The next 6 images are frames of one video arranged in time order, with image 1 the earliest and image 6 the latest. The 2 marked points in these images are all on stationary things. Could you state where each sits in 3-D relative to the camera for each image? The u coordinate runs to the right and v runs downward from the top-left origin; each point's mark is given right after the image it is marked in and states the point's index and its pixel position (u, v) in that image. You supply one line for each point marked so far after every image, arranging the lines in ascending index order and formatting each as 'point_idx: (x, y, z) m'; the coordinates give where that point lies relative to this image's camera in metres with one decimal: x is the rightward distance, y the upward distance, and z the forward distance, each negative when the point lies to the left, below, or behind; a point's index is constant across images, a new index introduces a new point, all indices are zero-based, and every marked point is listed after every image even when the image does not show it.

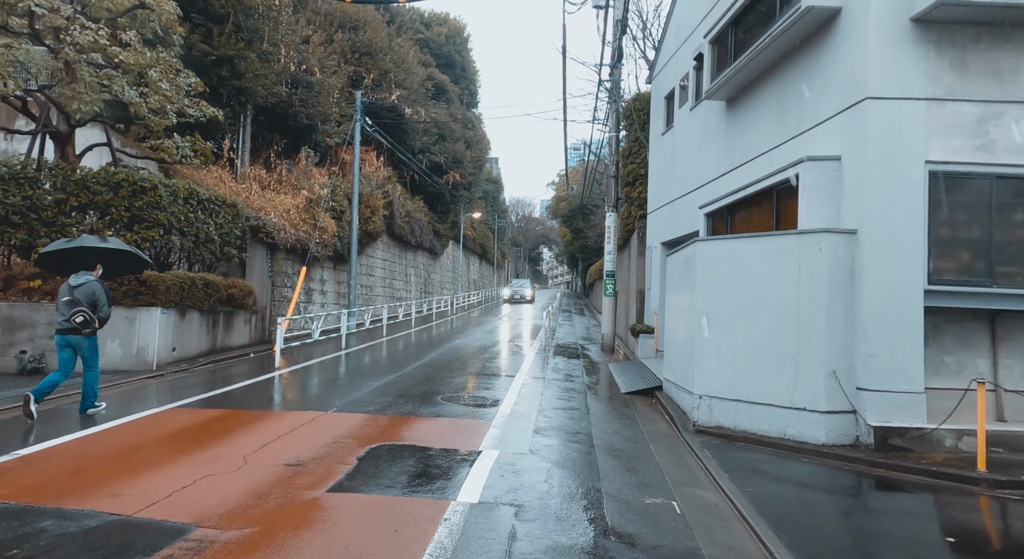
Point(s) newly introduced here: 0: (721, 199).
0: (+3.4, +1.3, +9.1) m
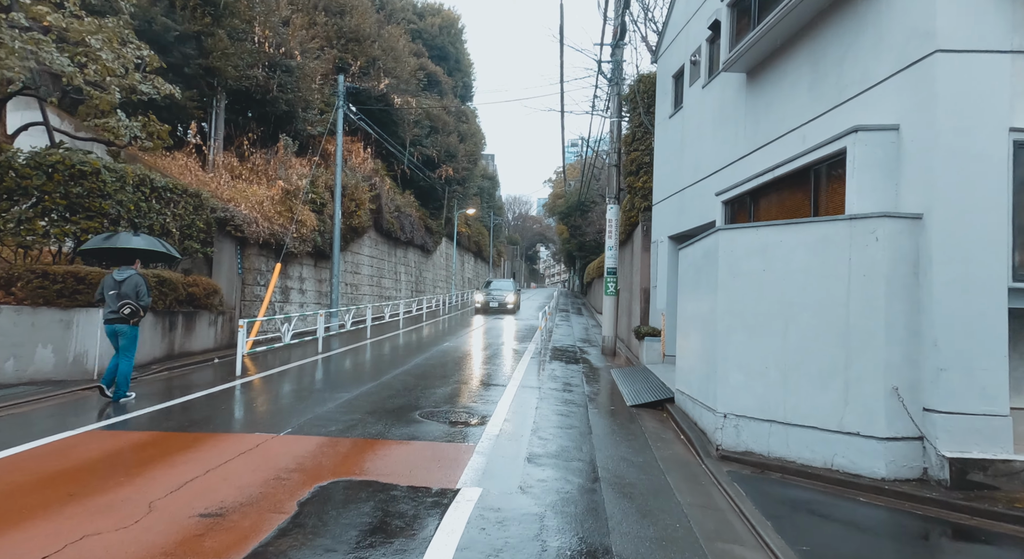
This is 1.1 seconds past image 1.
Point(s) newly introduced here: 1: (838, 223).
0: (+3.2, +1.3, +8.0) m
1: (+3.0, +0.5, +5.4) m
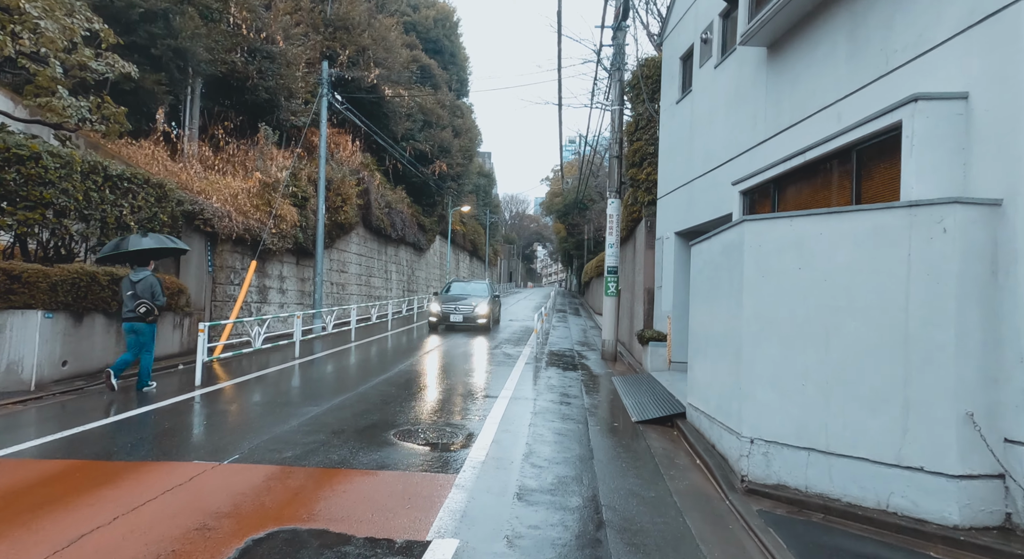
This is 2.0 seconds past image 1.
0: (+3.1, +1.3, +7.0) m
1: (+2.9, +0.5, +4.4) m
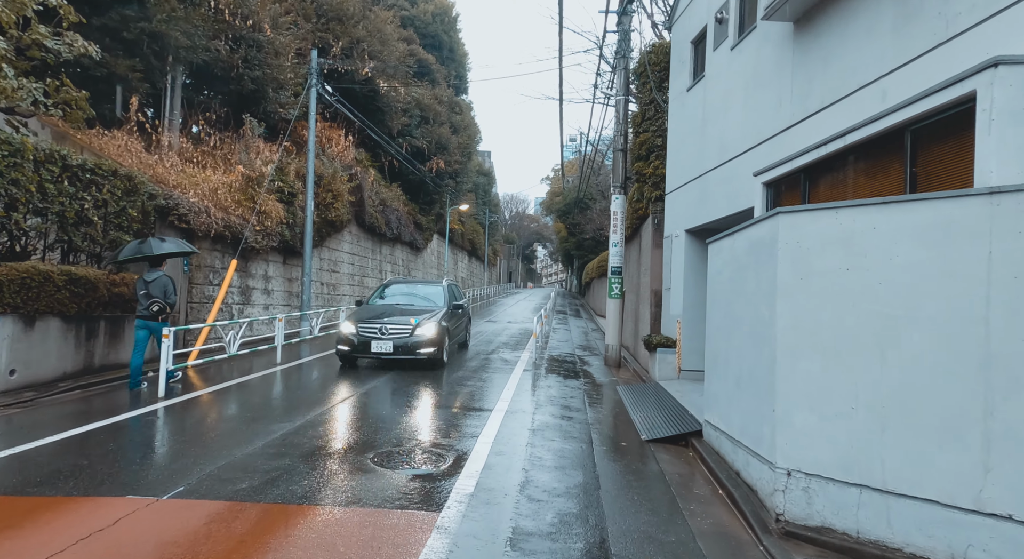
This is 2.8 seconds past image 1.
0: (+3.1, +1.3, +6.2) m
1: (+2.9, +0.5, +3.6) m
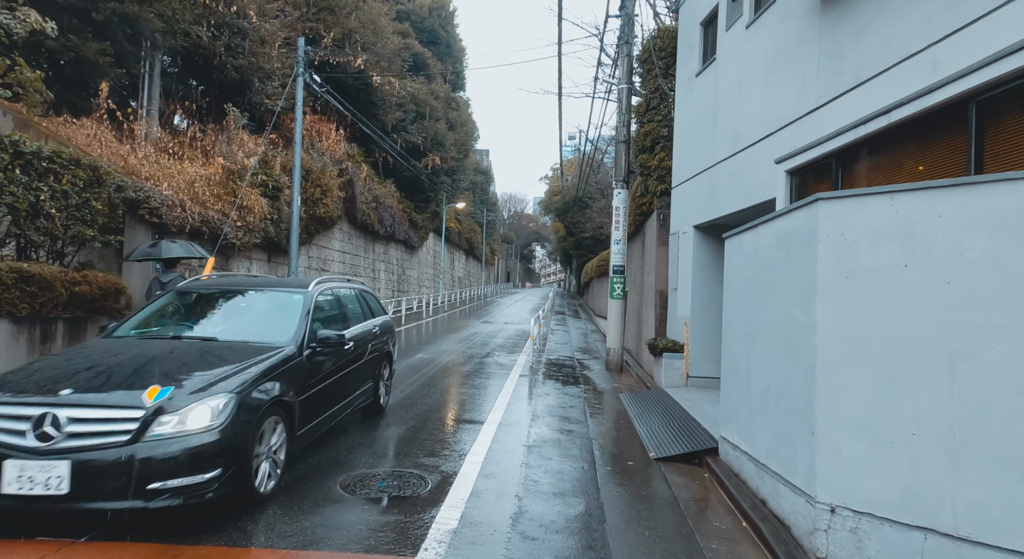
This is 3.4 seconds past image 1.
0: (+3.0, +1.3, +5.5) m
1: (+2.8, +0.5, +2.9) m
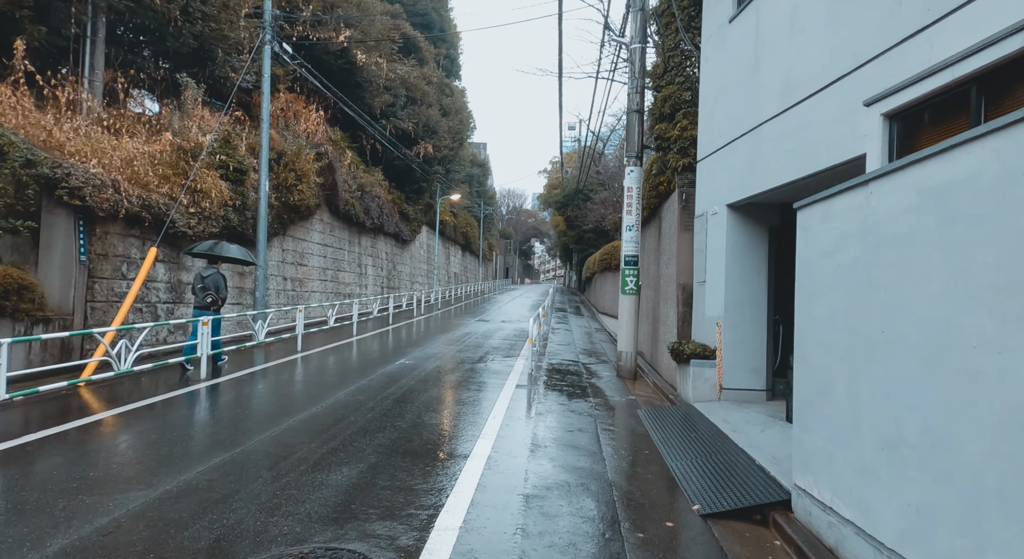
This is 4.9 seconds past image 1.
0: (+2.9, +1.4, +3.8) m
1: (+2.7, +0.6, +1.2) m
